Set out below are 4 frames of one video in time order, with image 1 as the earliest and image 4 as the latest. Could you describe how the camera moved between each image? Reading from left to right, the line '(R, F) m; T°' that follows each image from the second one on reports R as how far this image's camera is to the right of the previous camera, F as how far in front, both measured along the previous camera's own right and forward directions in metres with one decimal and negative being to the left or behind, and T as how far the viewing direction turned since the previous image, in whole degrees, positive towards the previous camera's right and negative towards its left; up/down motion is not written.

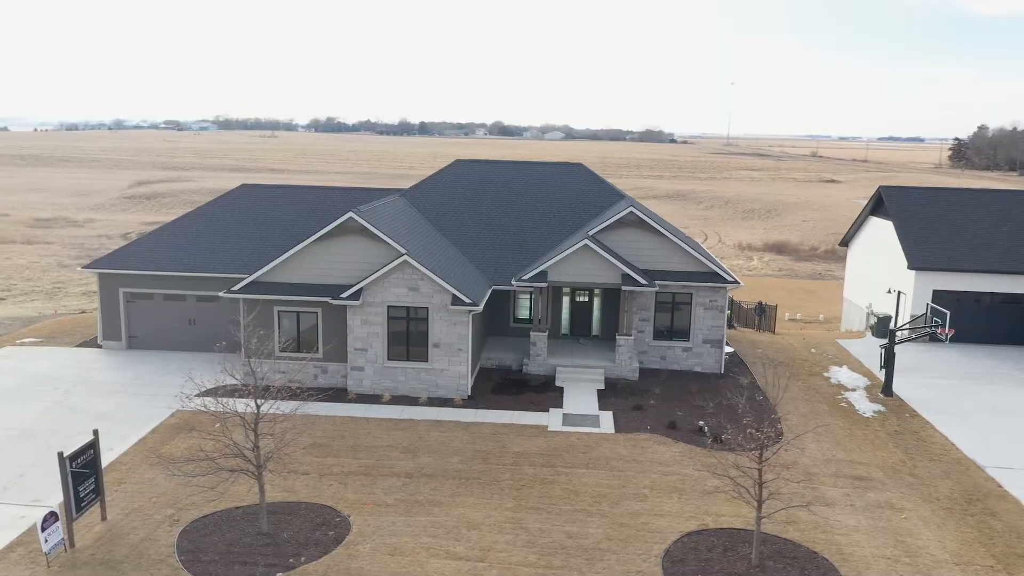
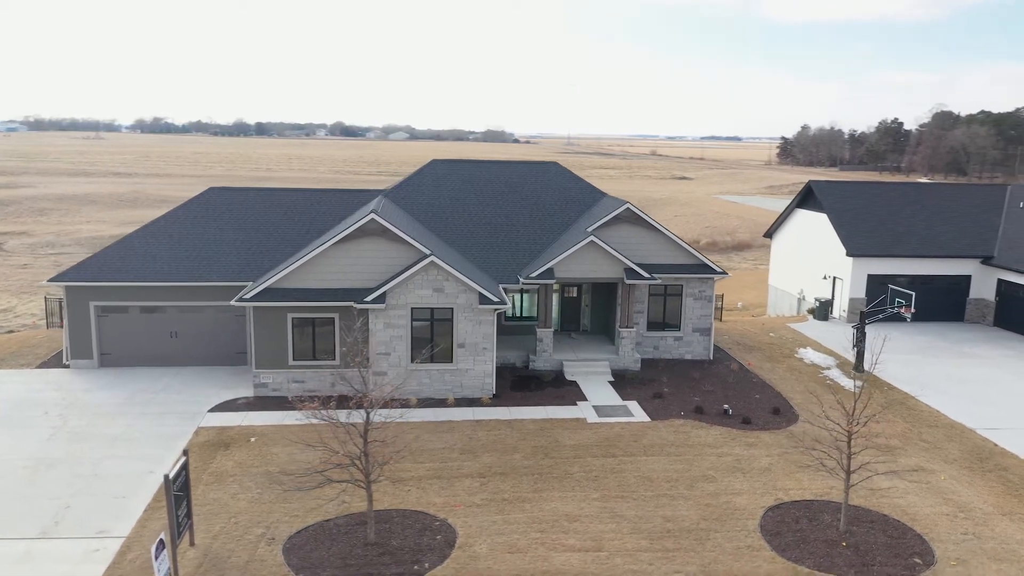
(-4.2, +0.2) m; +10°
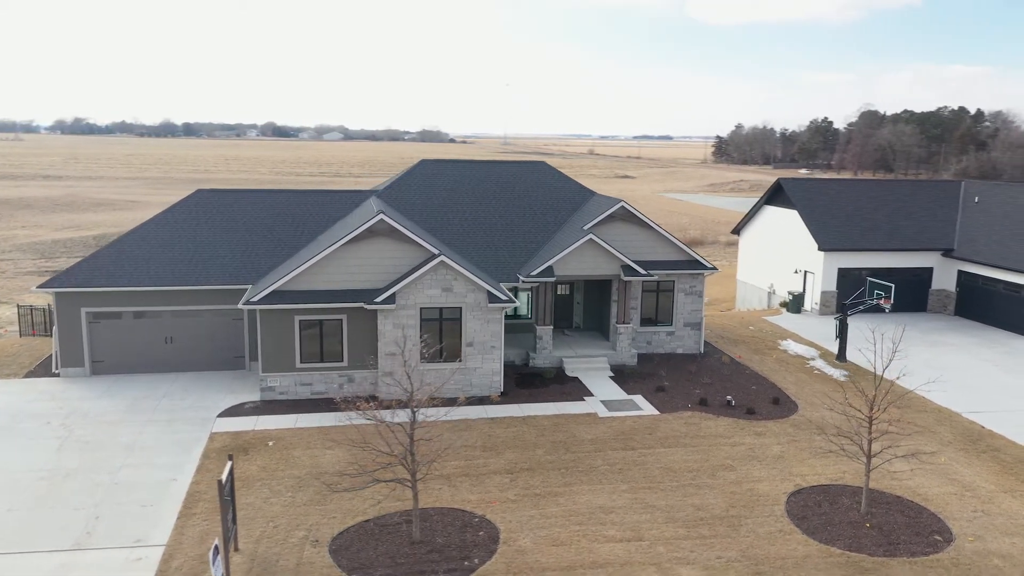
(-1.7, -0.2) m; +4°
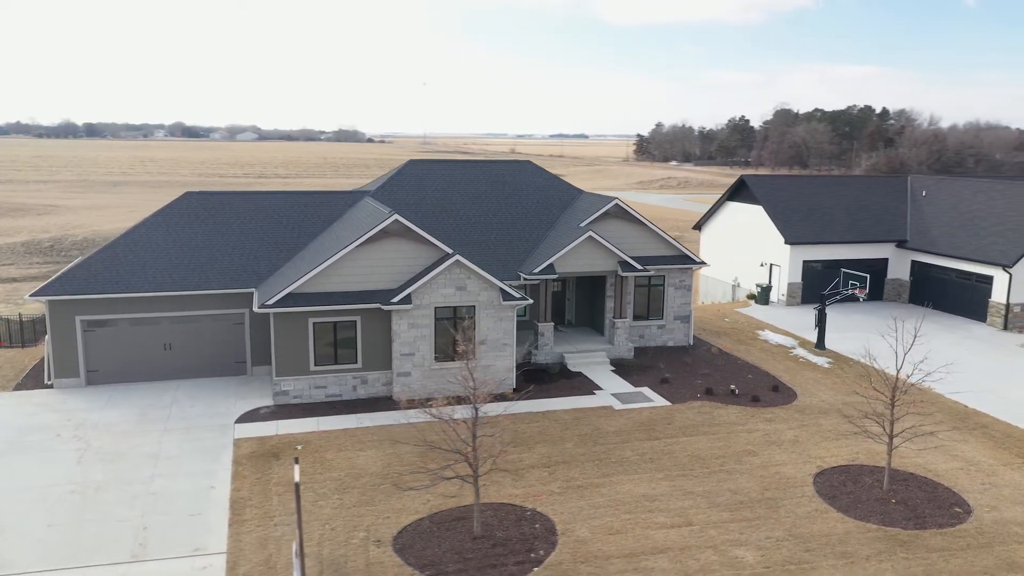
(-2.2, -0.2) m; +5°
